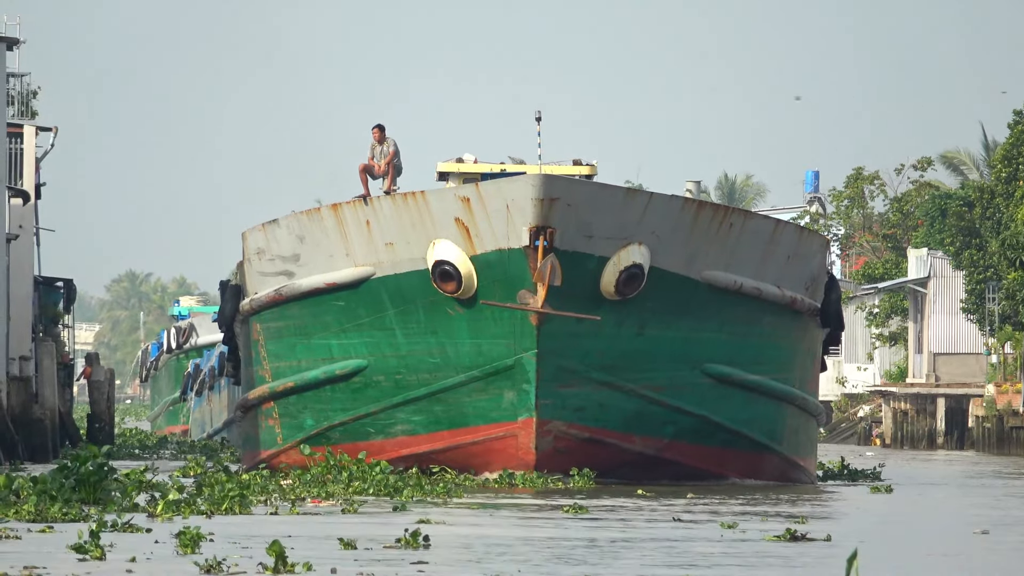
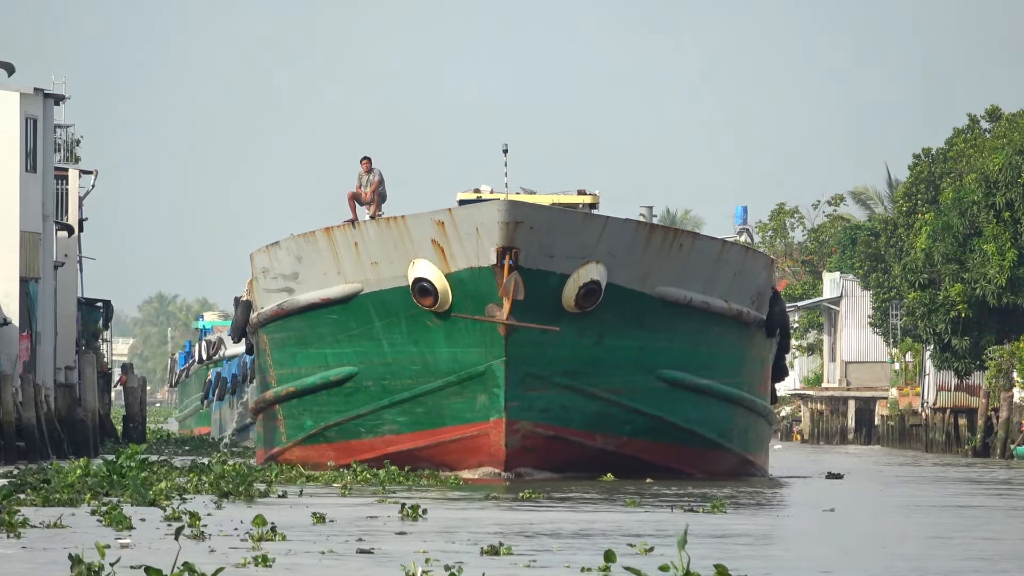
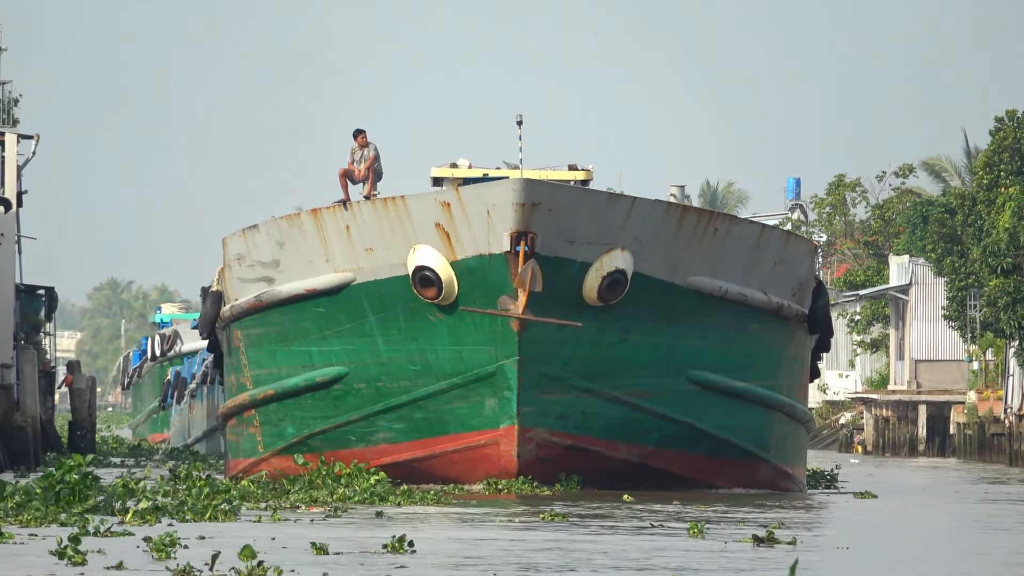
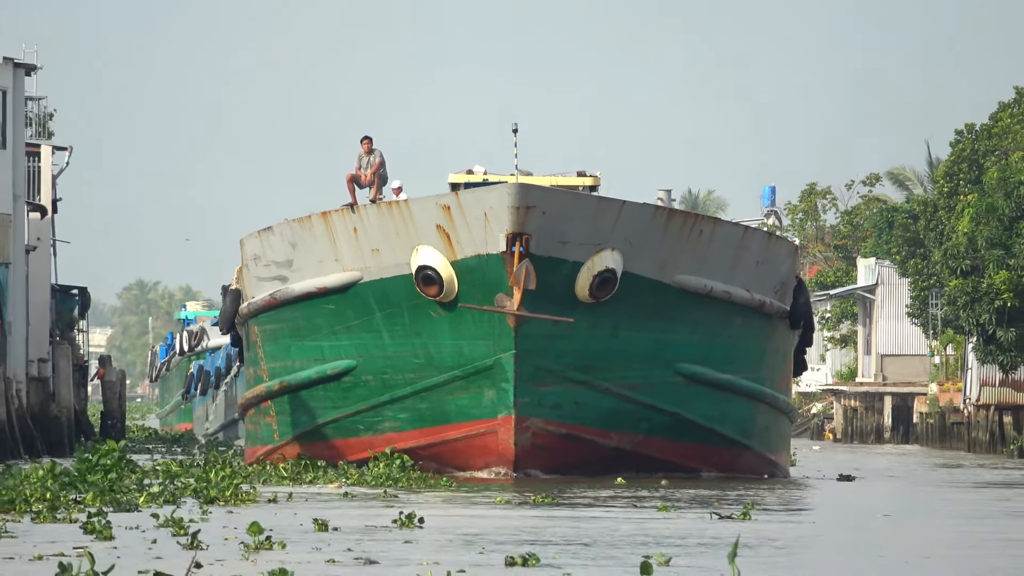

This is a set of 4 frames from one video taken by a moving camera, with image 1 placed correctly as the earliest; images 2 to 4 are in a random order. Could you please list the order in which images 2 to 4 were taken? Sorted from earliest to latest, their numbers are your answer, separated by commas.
3, 4, 2
